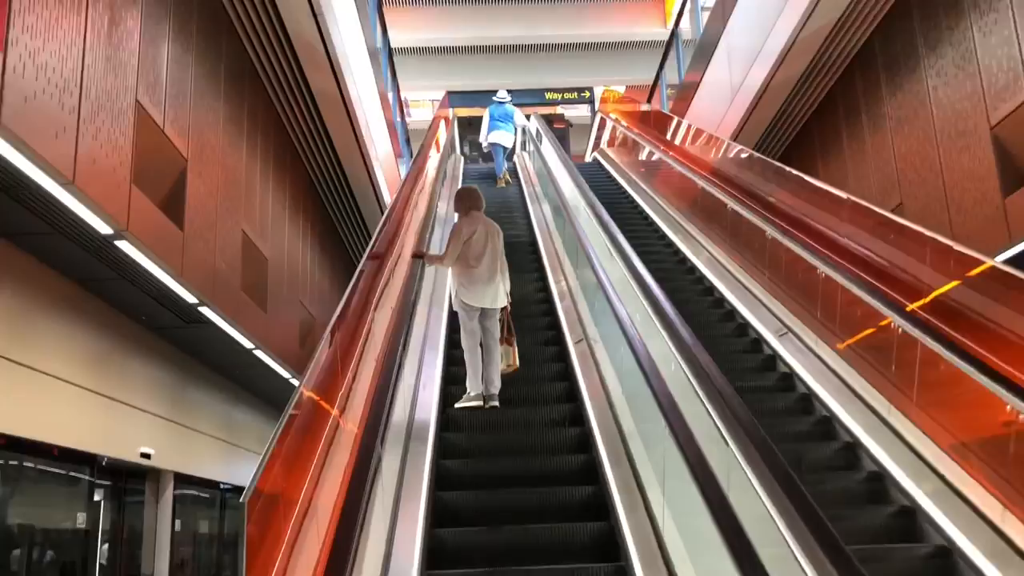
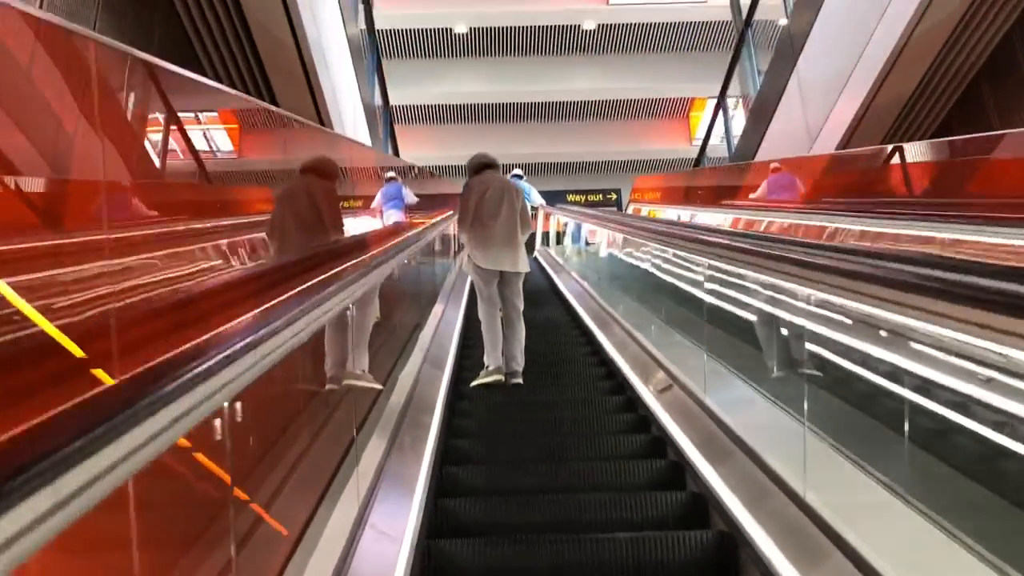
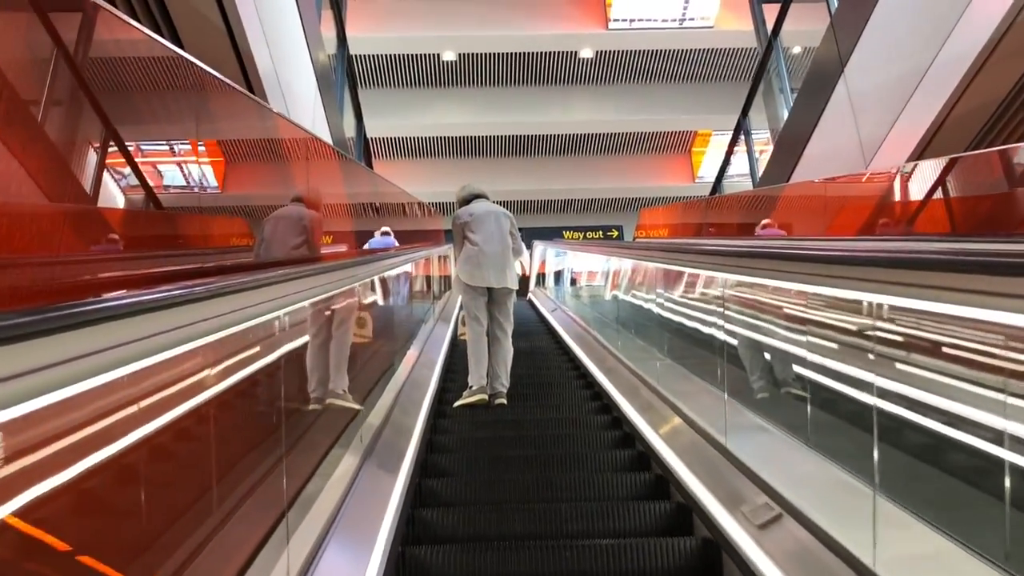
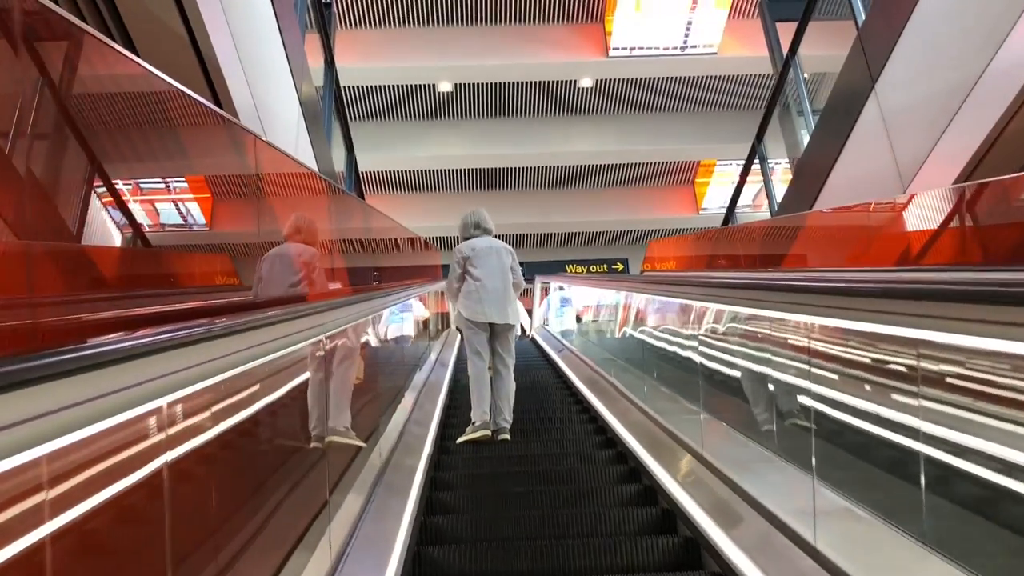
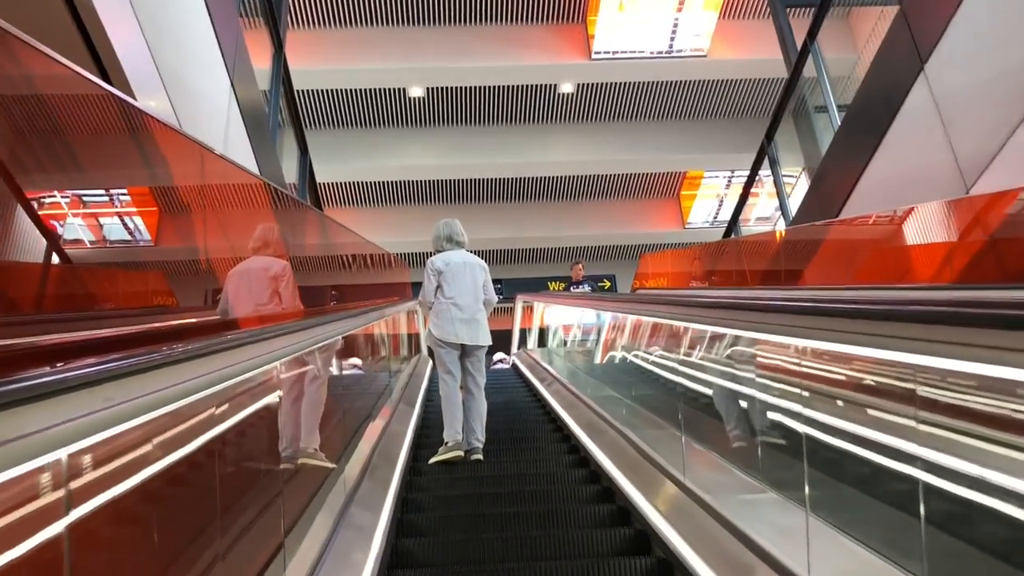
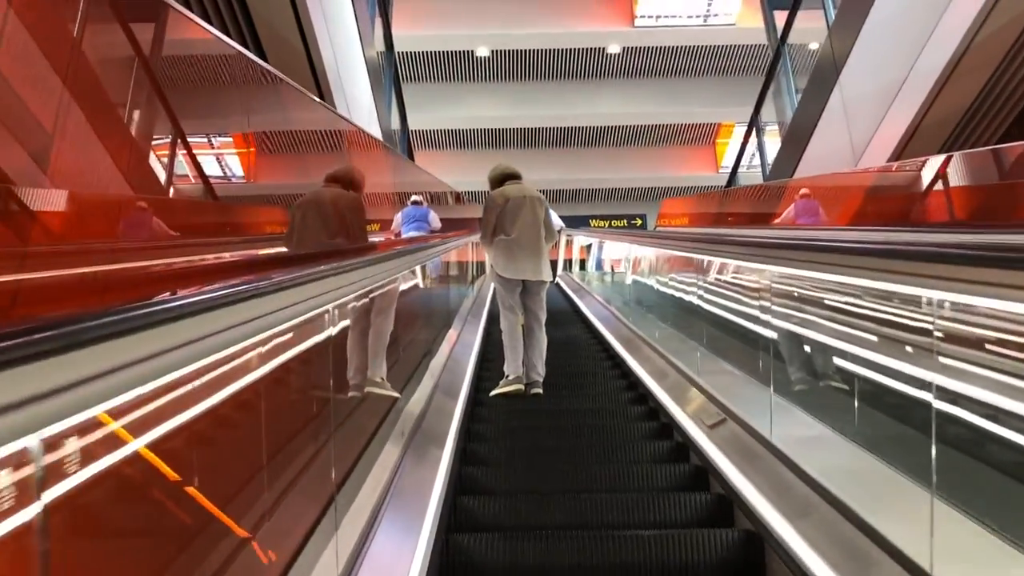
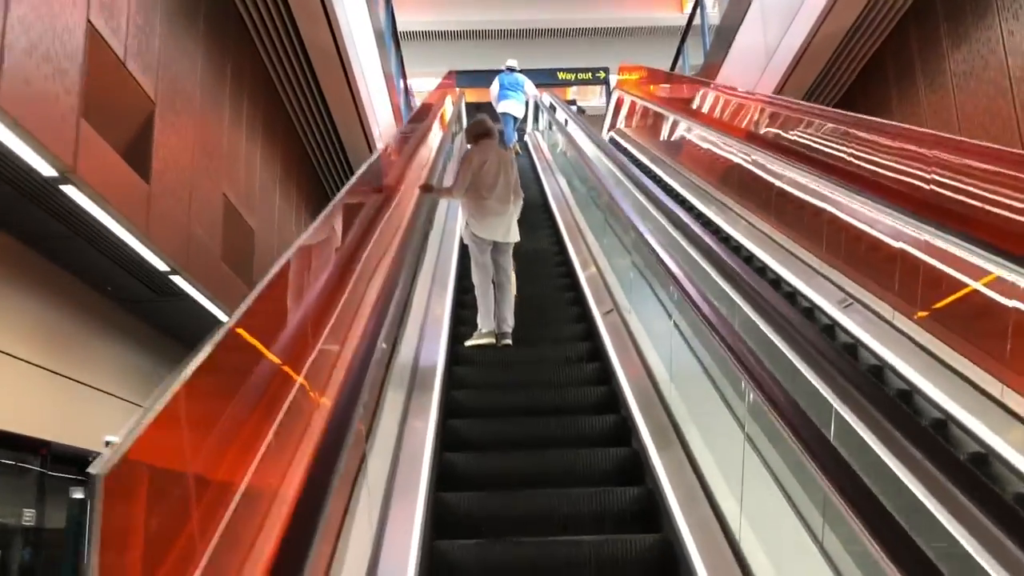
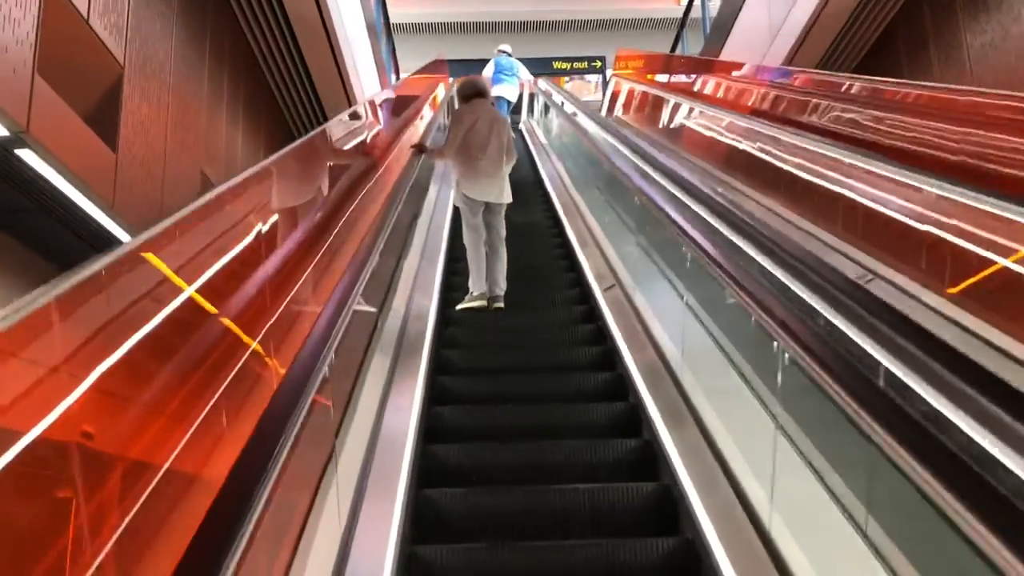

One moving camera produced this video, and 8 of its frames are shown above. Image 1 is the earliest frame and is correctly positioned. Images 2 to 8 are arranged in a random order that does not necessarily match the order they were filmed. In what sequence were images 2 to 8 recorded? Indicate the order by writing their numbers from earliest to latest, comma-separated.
7, 8, 2, 6, 3, 4, 5
